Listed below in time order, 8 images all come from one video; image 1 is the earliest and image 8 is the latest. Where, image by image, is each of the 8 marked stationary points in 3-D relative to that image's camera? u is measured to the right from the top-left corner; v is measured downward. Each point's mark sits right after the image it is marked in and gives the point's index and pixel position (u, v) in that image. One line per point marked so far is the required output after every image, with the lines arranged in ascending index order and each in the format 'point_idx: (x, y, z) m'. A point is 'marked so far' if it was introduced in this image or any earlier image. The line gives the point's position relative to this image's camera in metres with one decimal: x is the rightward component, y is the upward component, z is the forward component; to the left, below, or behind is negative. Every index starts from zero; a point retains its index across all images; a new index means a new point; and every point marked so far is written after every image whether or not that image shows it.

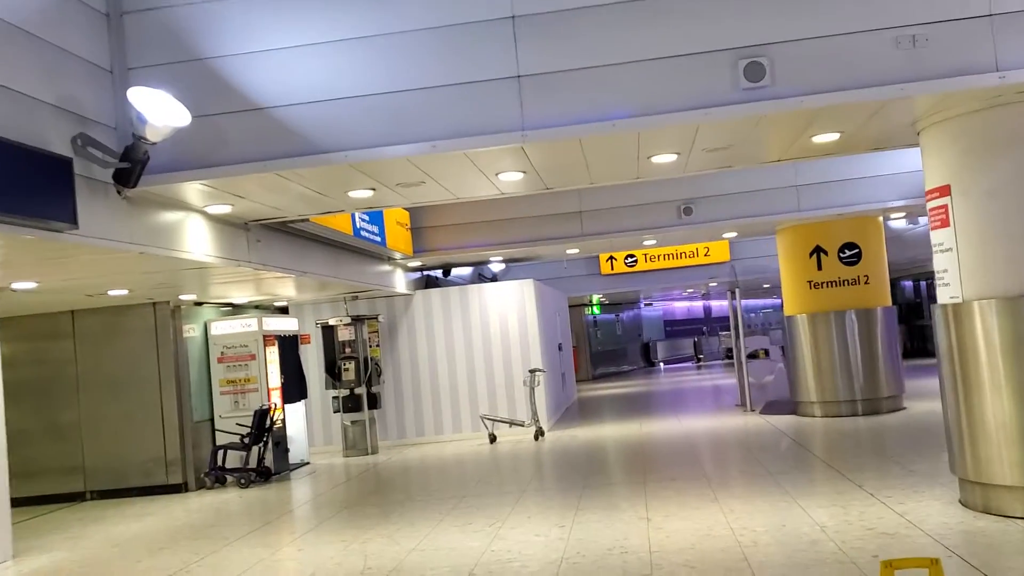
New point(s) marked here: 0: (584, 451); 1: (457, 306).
0: (+0.8, -1.8, +10.5) m
1: (-0.7, -0.2, +12.8) m
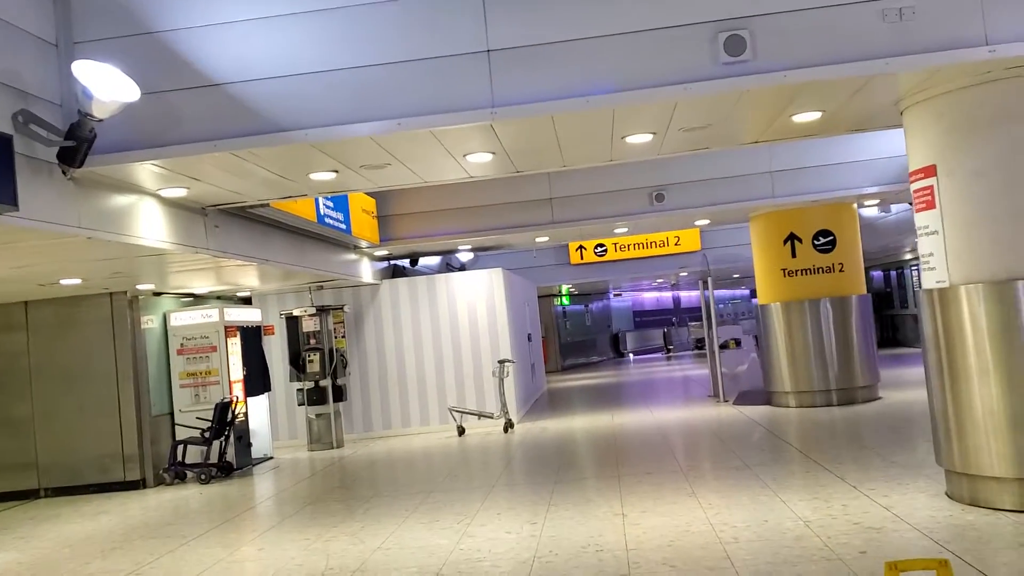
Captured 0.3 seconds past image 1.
0: (+0.5, -1.7, +10.3) m
1: (-1.1, -0.1, +12.6) m
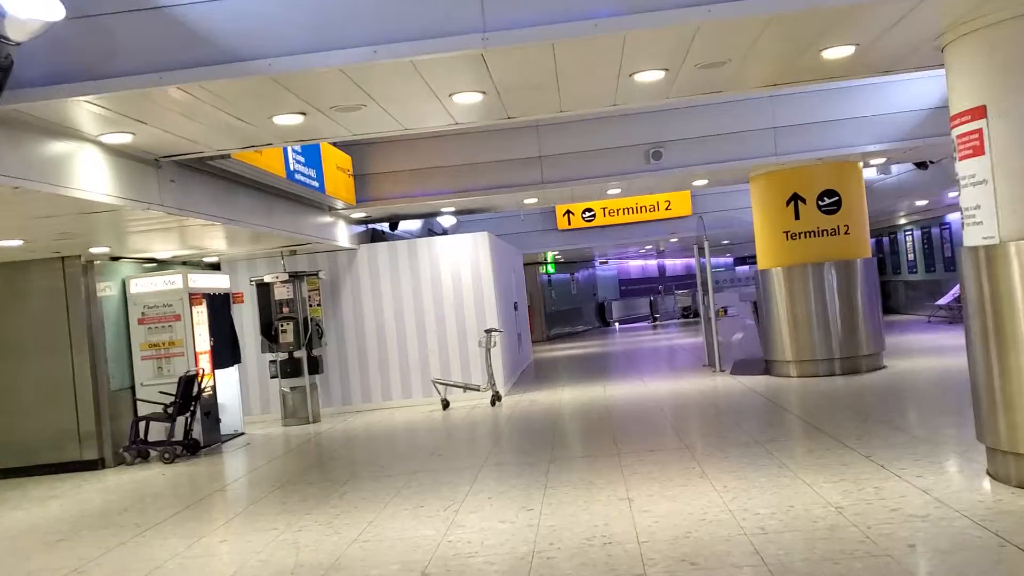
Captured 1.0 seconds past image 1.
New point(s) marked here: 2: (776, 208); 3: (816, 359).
0: (+0.3, -1.3, +9.7) m
1: (-1.3, +0.3, +11.8) m
2: (+3.0, +0.9, +11.0) m
3: (+3.4, -0.8, +10.8) m
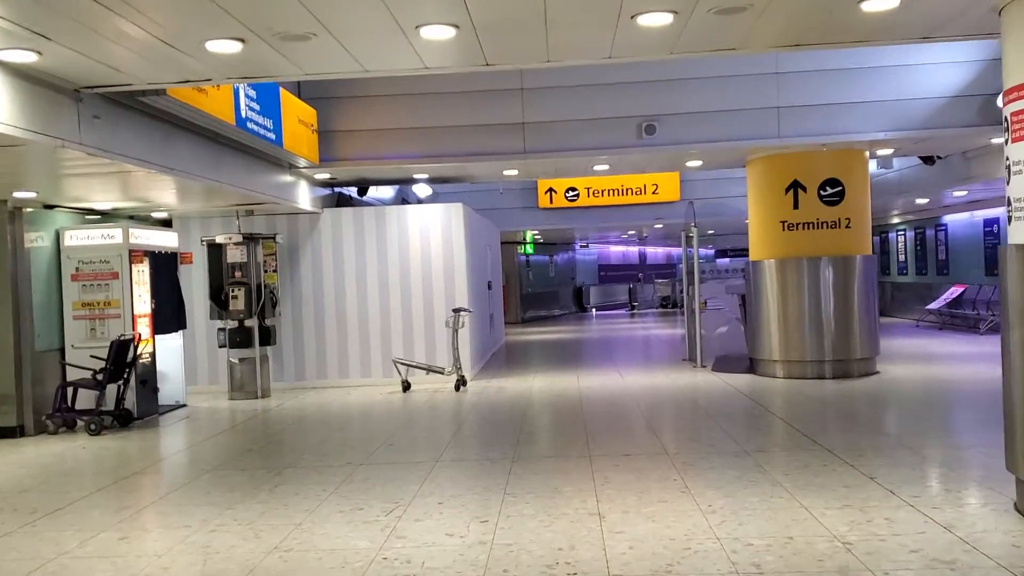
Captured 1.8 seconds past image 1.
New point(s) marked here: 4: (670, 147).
0: (0.0, -1.1, +8.9) m
1: (-1.6, +0.7, +11.0) m
2: (+2.8, +1.0, +10.2) m
3: (+3.1, -0.8, +10.1) m
4: (+1.6, +1.4, +9.5) m
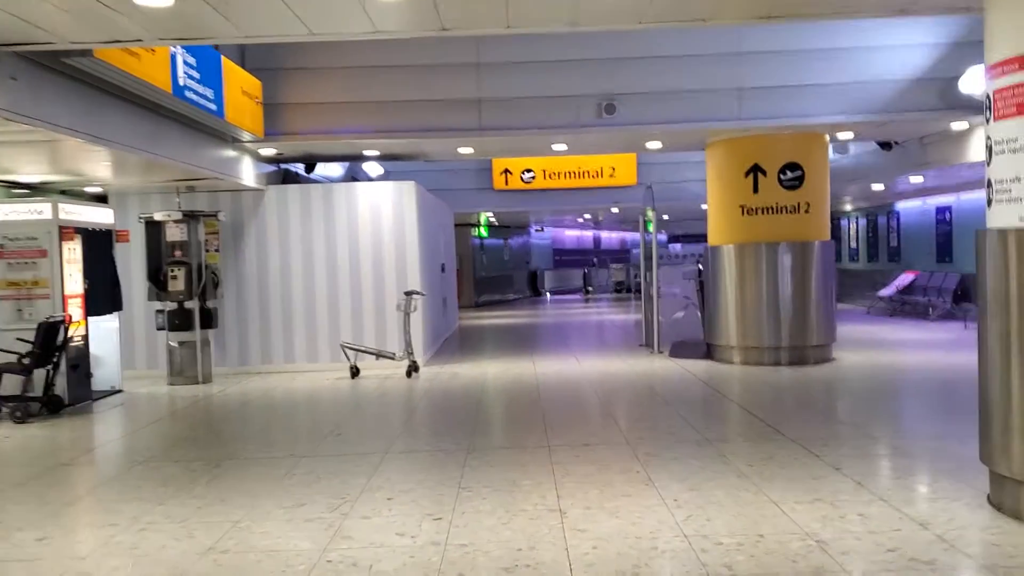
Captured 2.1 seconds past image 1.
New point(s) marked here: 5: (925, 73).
0: (-0.4, -0.9, +8.6) m
1: (-2.1, +0.9, +10.6) m
2: (+2.3, +1.1, +10.0) m
3: (+2.6, -0.6, +9.9) m
4: (+1.1, +1.5, +9.3) m
5: (+3.9, +2.0, +9.1) m
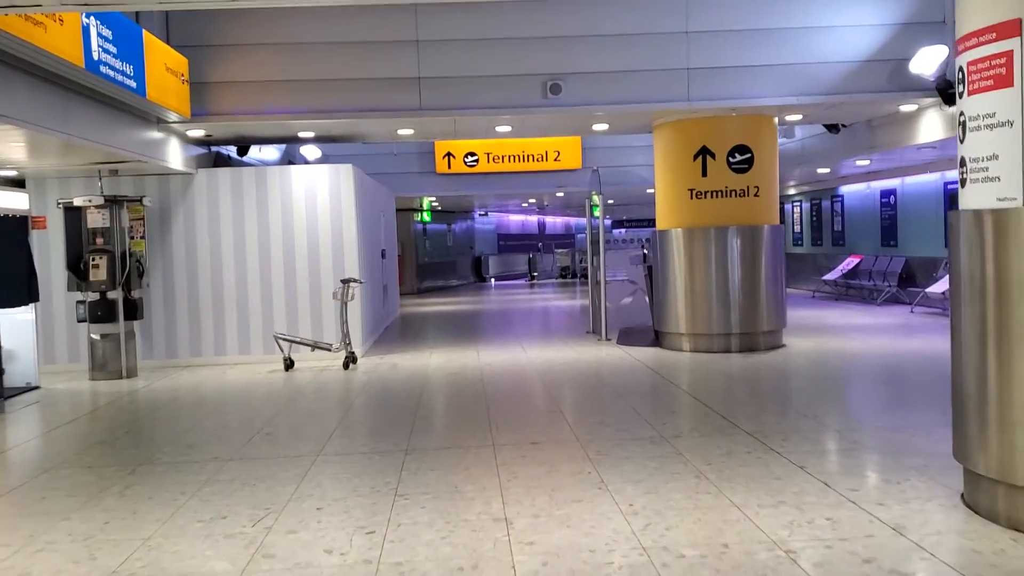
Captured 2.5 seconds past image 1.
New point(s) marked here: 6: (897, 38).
0: (-0.9, -0.8, +8.2) m
1: (-2.7, +1.0, +10.0) m
2: (+1.7, +1.3, +9.7) m
3: (+2.0, -0.5, +9.7) m
4: (+0.6, +1.7, +8.9) m
5: (+3.4, +2.2, +8.9) m
6: (+3.6, +2.3, +8.9) m
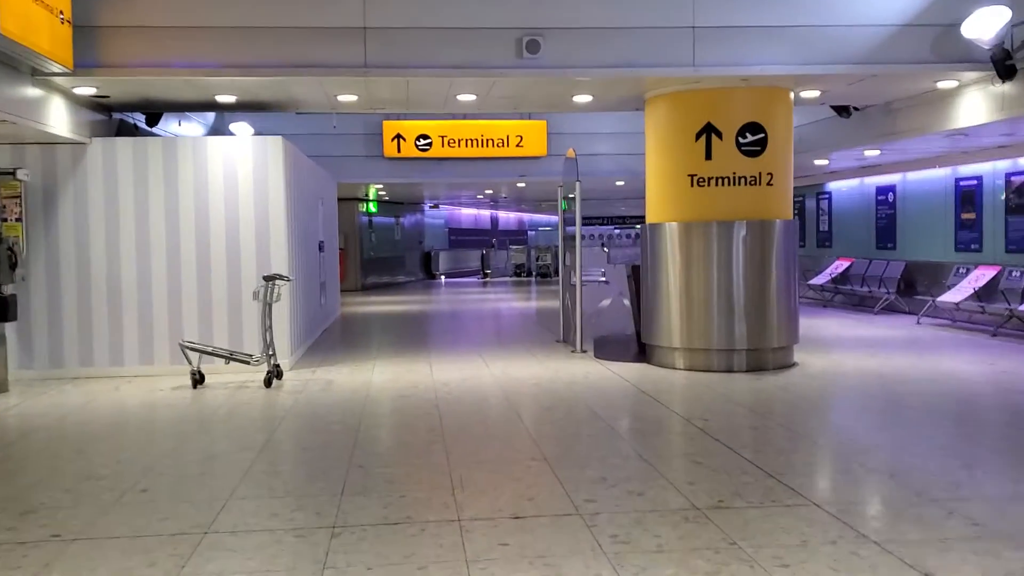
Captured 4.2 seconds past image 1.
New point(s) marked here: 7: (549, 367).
0: (-1.1, -0.9, +6.5) m
1: (-3.0, +1.0, +8.2) m
2: (+1.4, +1.2, +8.2) m
3: (+1.7, -0.5, +8.2) m
4: (+0.3, +1.6, +7.3) m
5: (+3.1, +2.1, +7.5) m
6: (+3.3, +2.2, +7.5) m
7: (+0.3, -0.7, +8.5) m
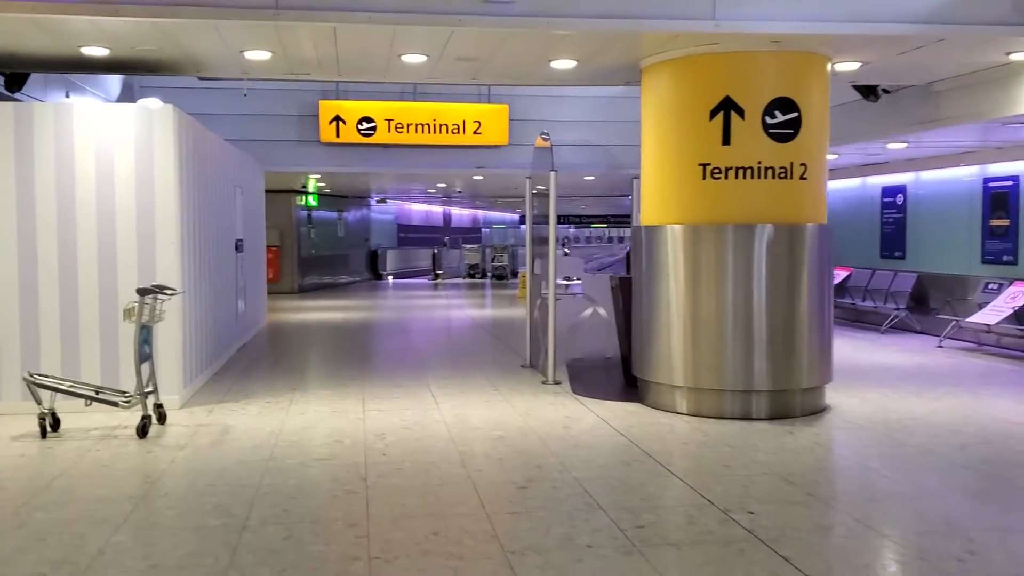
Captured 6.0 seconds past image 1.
0: (-1.3, -1.0, +4.6) m
1: (-3.3, +0.9, +6.3) m
2: (+1.1, +1.1, +6.4) m
3: (+1.4, -0.7, +6.4) m
4: (+0.1, +1.5, +5.5) m
5: (+2.9, +1.9, +5.8) m
6: (+3.1, +2.1, +5.8) m
7: (0.0, -0.8, +6.7) m
